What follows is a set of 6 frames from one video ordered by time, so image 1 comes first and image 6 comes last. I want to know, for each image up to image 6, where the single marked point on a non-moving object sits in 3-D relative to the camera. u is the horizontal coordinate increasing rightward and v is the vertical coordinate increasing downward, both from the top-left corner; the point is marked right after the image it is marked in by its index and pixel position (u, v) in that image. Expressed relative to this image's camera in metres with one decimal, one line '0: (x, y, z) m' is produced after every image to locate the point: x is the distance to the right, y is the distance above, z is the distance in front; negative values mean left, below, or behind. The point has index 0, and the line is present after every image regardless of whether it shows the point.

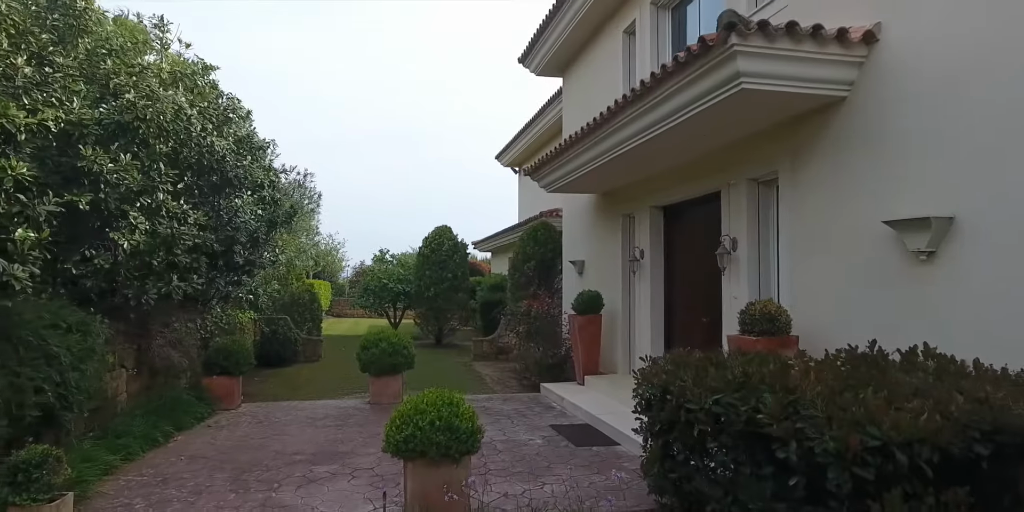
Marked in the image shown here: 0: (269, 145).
0: (-3.8, +1.7, +9.6) m
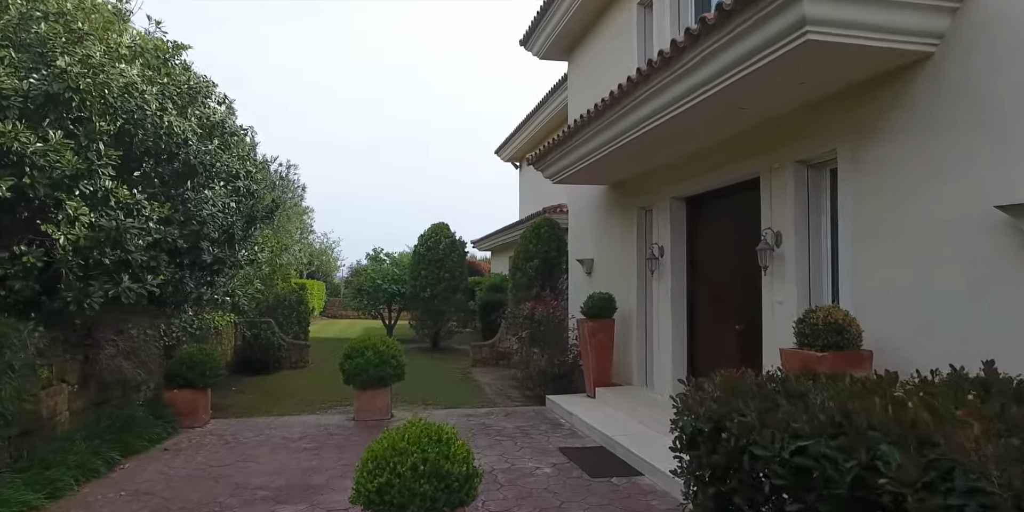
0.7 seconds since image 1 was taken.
0: (-3.8, +1.7, +8.8) m
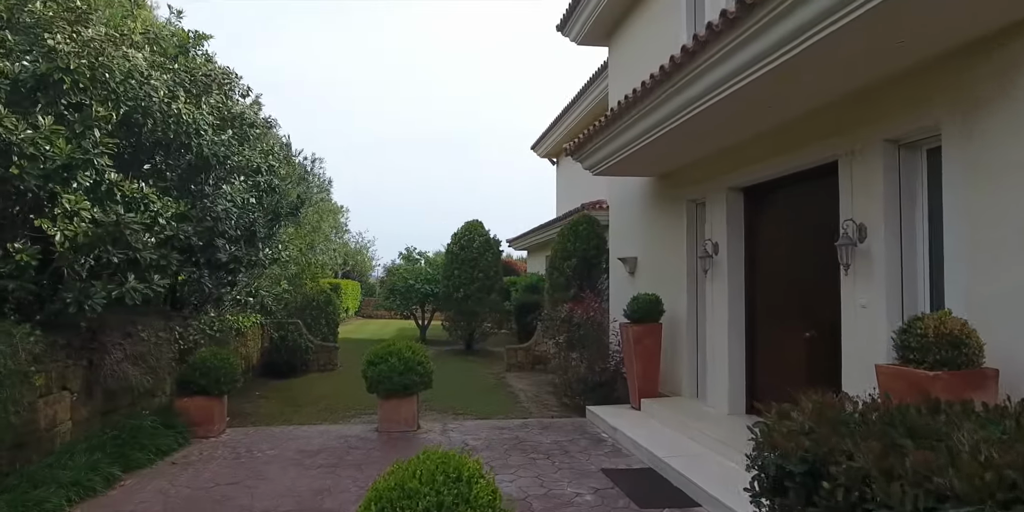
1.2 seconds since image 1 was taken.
0: (-3.3, +1.7, +8.4) m
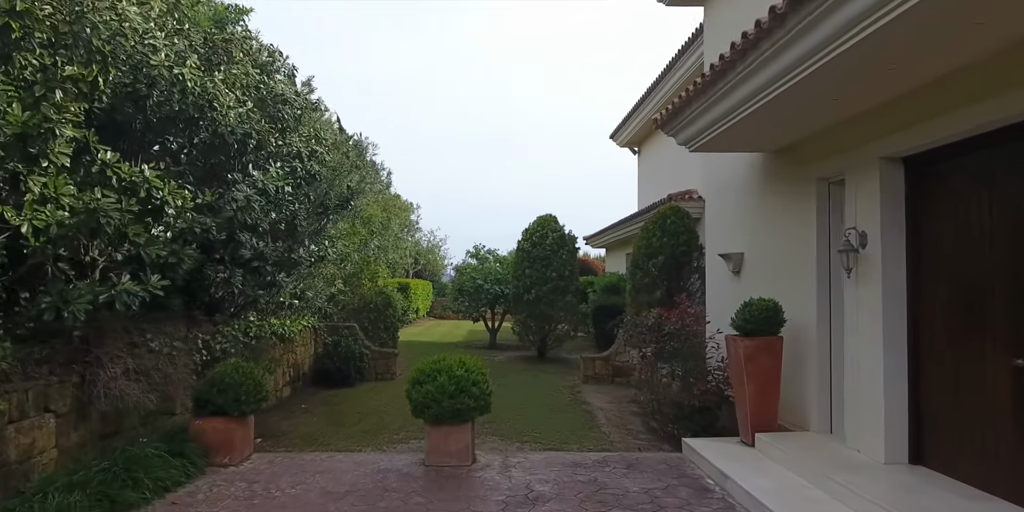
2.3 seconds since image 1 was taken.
0: (-2.4, +1.8, +7.5) m
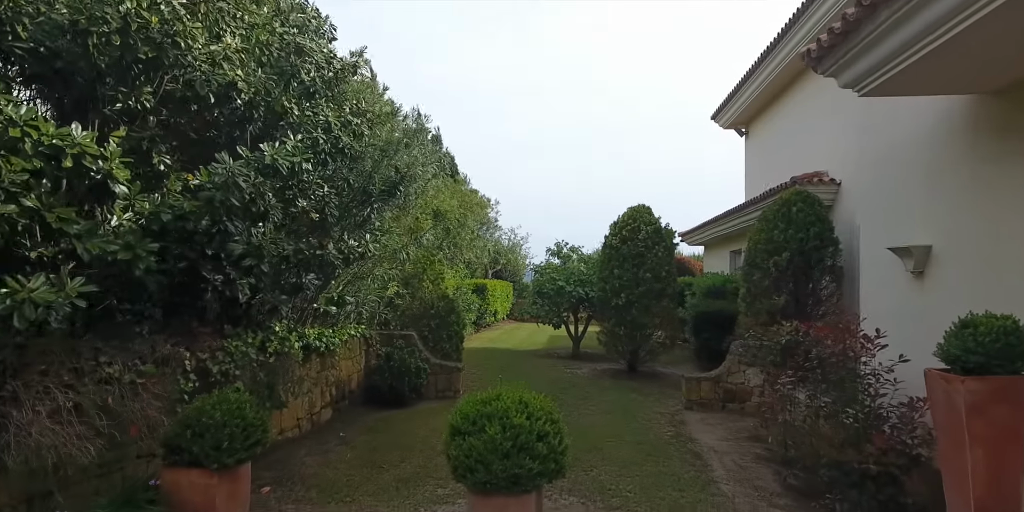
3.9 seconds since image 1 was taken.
0: (-1.6, +1.8, +6.1) m
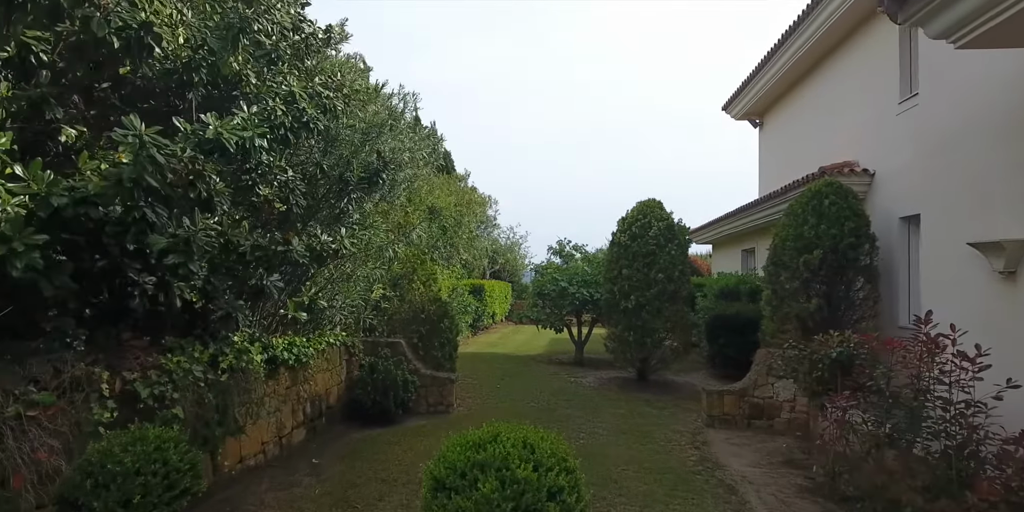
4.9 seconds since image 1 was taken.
0: (-1.6, +1.8, +5.3) m
